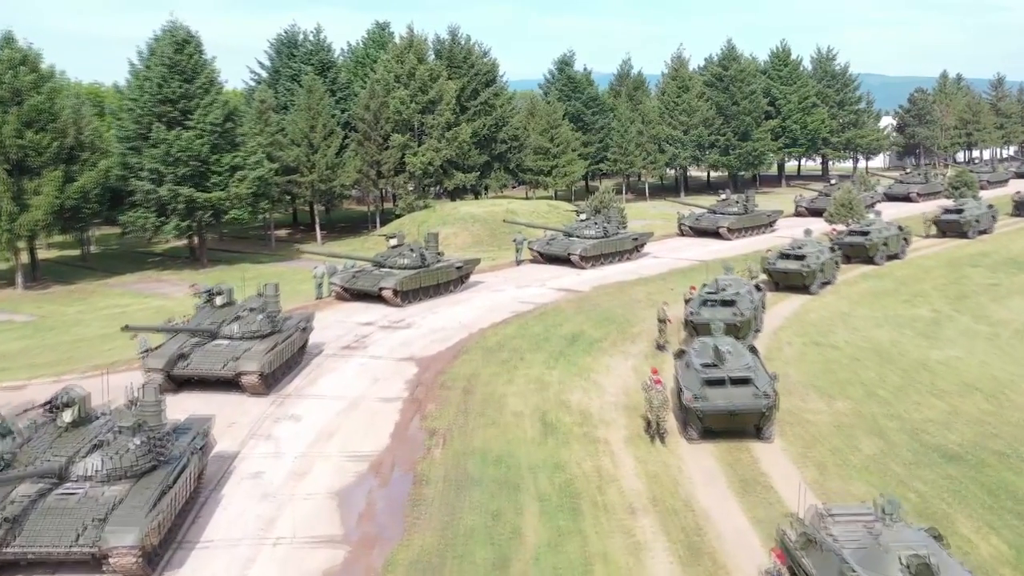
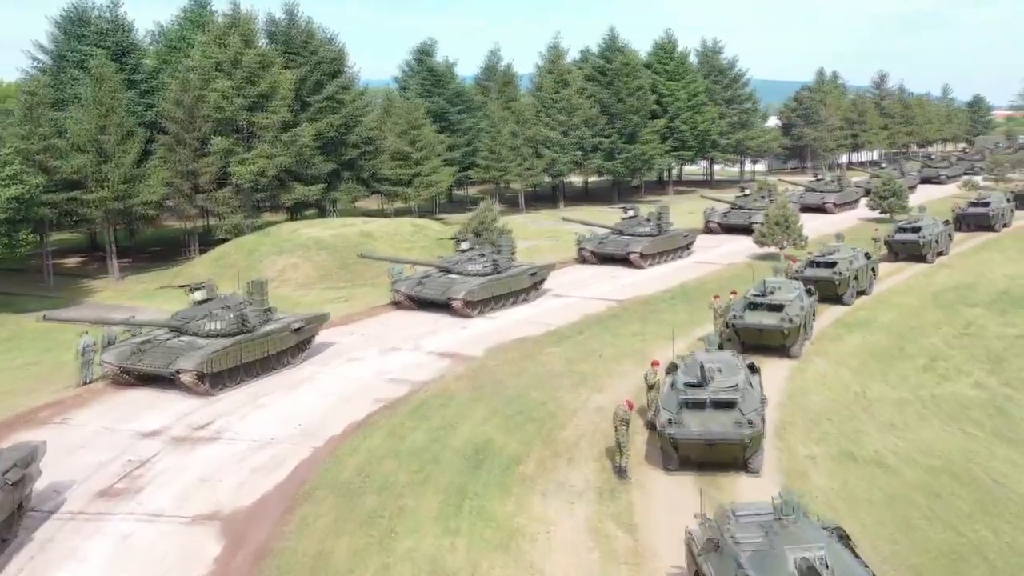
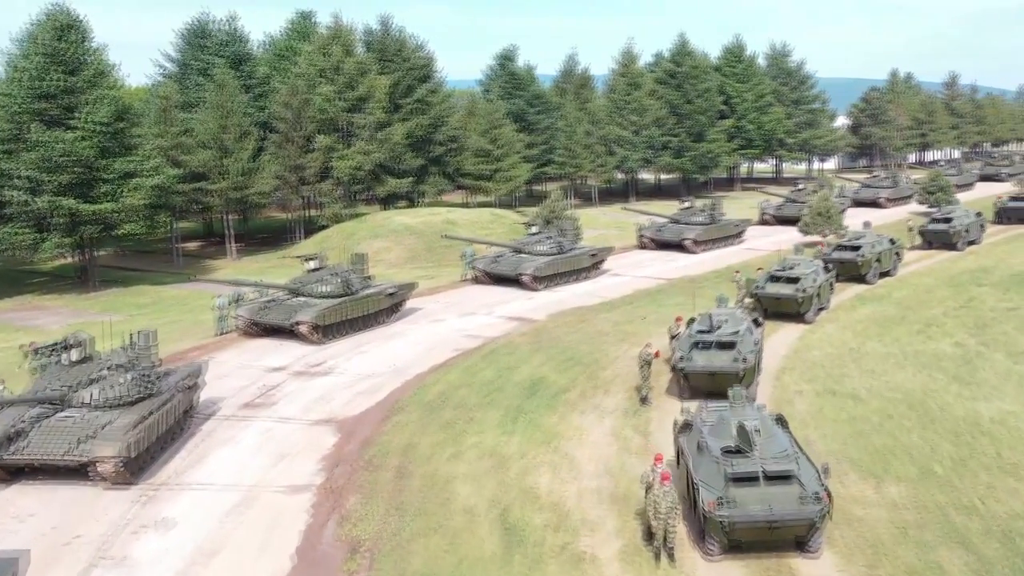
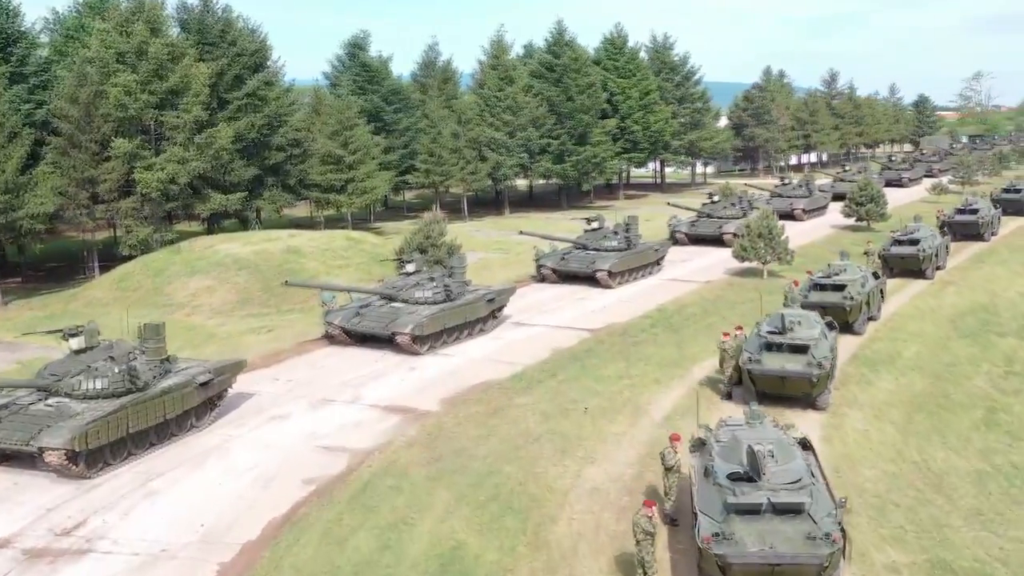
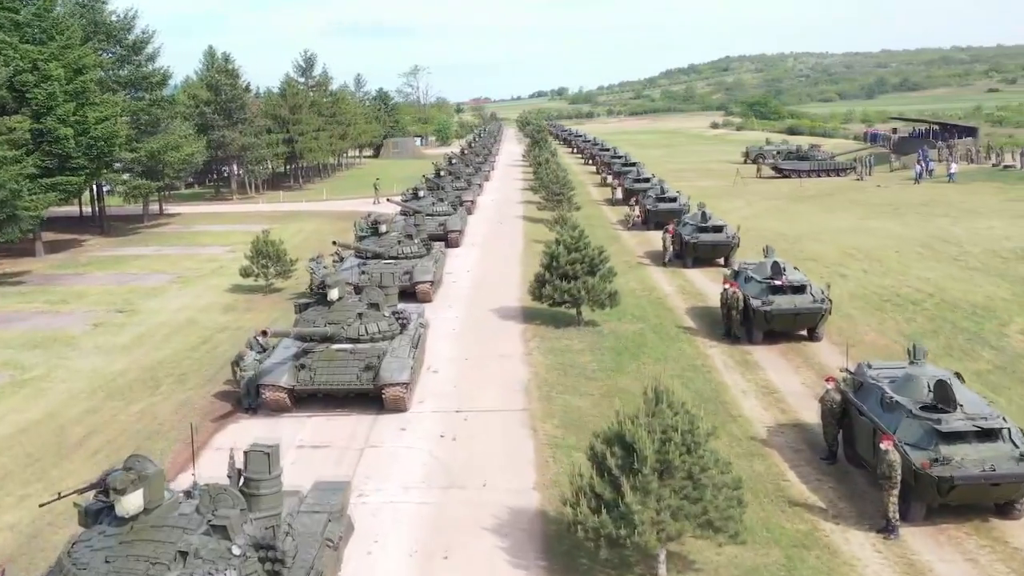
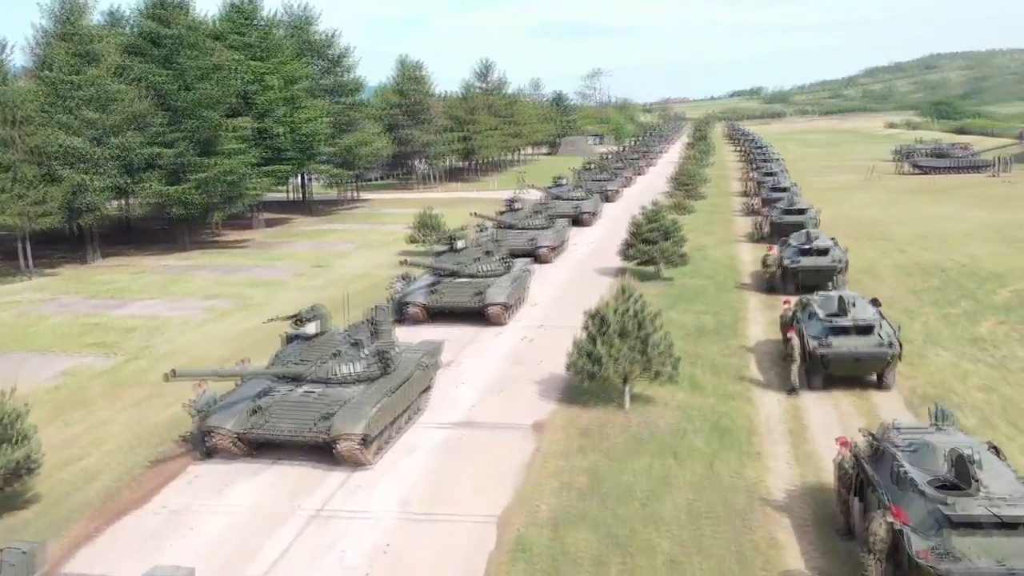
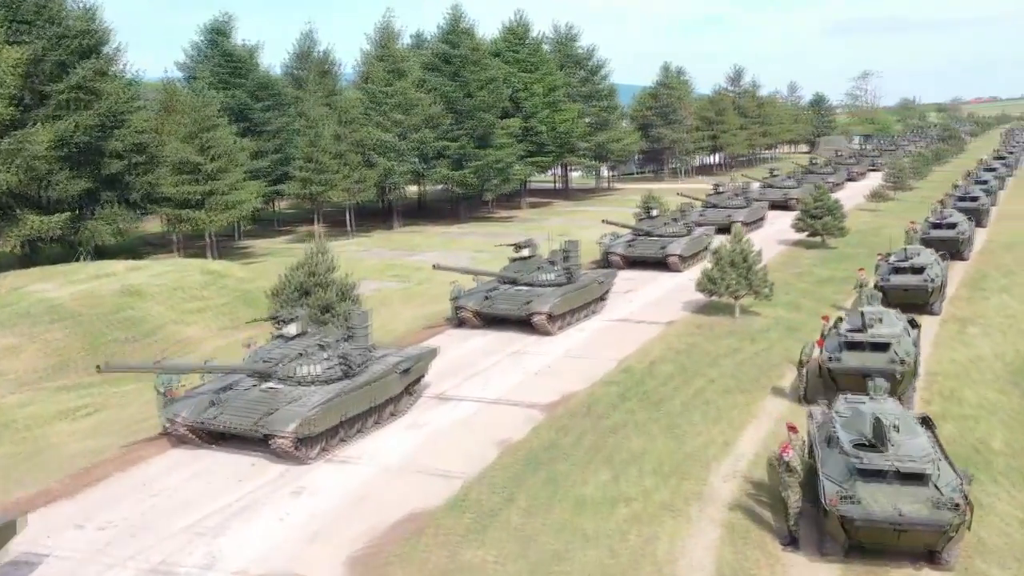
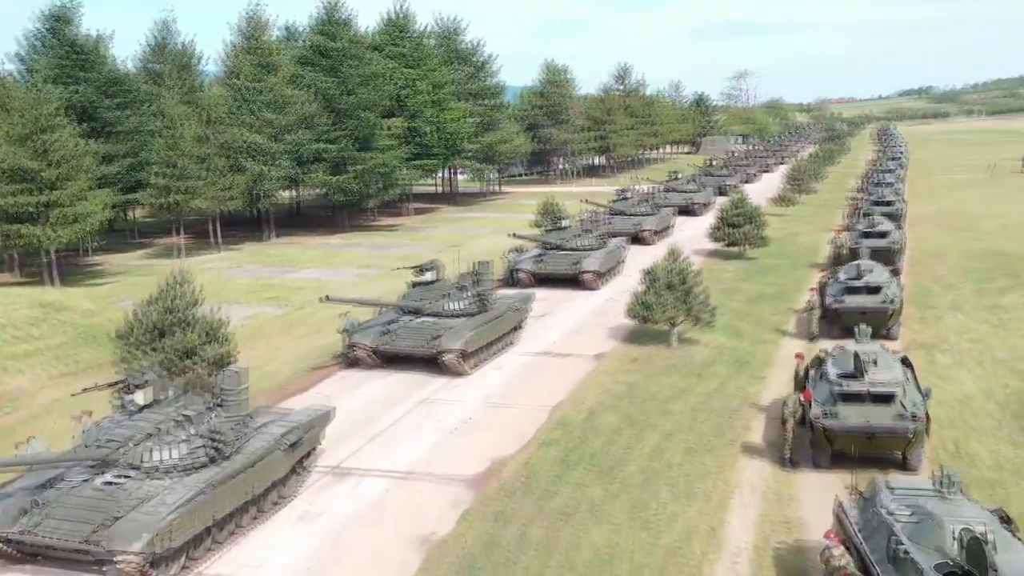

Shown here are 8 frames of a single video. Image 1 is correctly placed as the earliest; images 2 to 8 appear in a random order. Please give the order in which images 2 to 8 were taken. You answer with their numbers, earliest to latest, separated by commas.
3, 2, 4, 7, 8, 6, 5
